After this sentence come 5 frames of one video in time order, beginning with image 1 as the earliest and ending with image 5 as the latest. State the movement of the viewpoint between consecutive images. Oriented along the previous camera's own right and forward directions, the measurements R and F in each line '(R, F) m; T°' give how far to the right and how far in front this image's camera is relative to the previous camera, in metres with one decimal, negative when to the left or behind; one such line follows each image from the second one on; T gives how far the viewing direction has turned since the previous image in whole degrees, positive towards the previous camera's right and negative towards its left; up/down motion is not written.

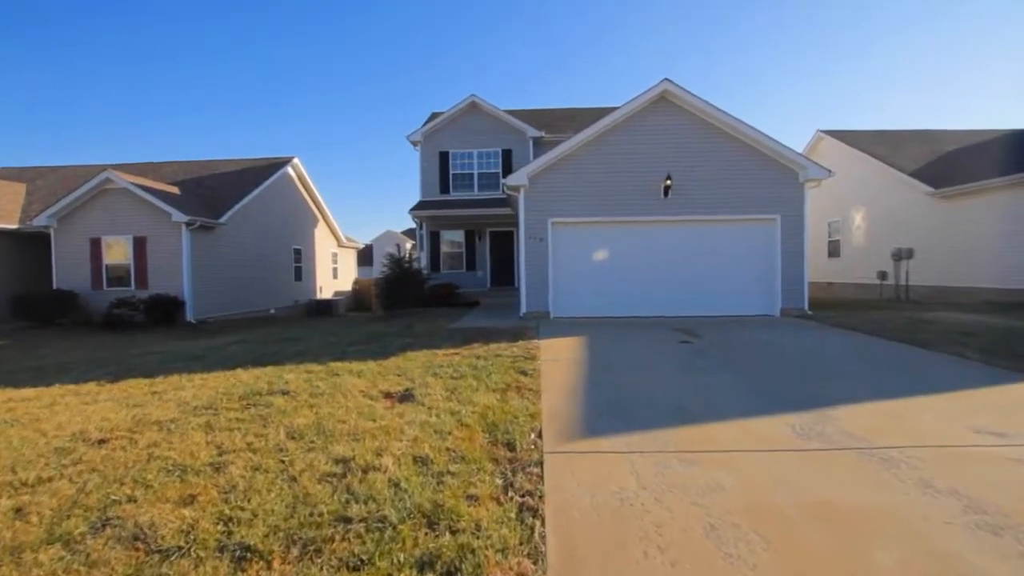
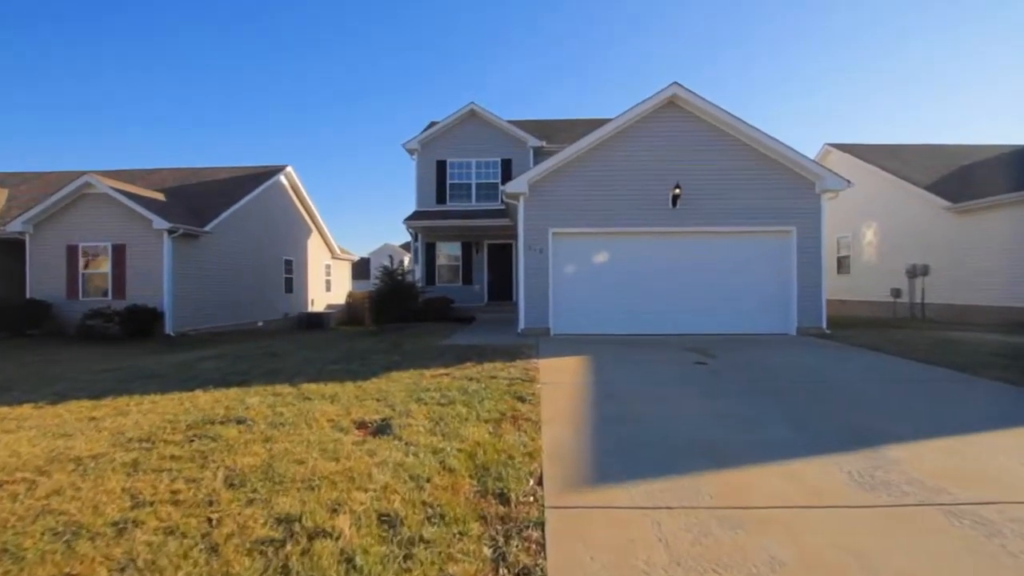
(0.0, +0.9) m; 0°
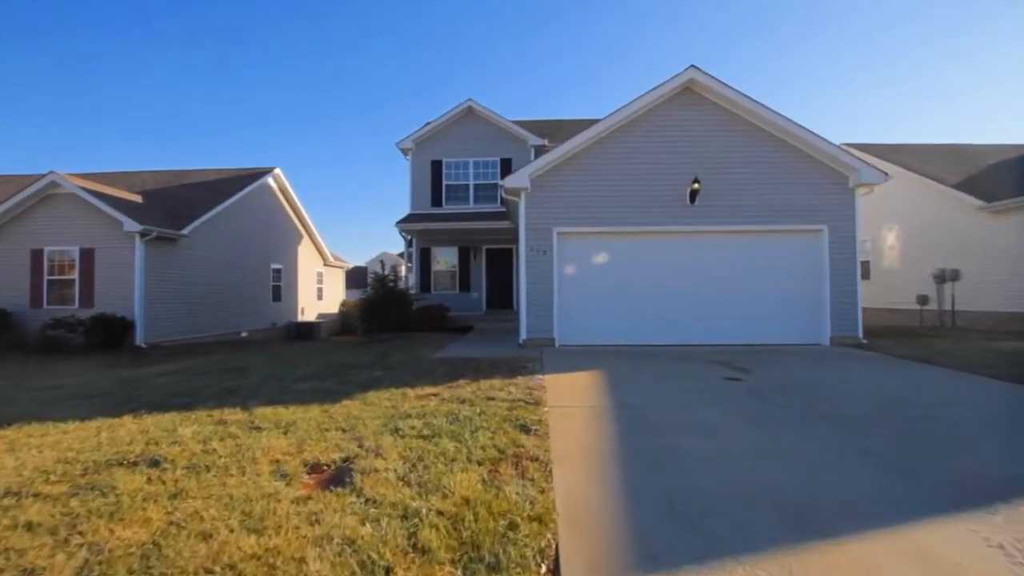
(0.0, +1.2) m; 0°
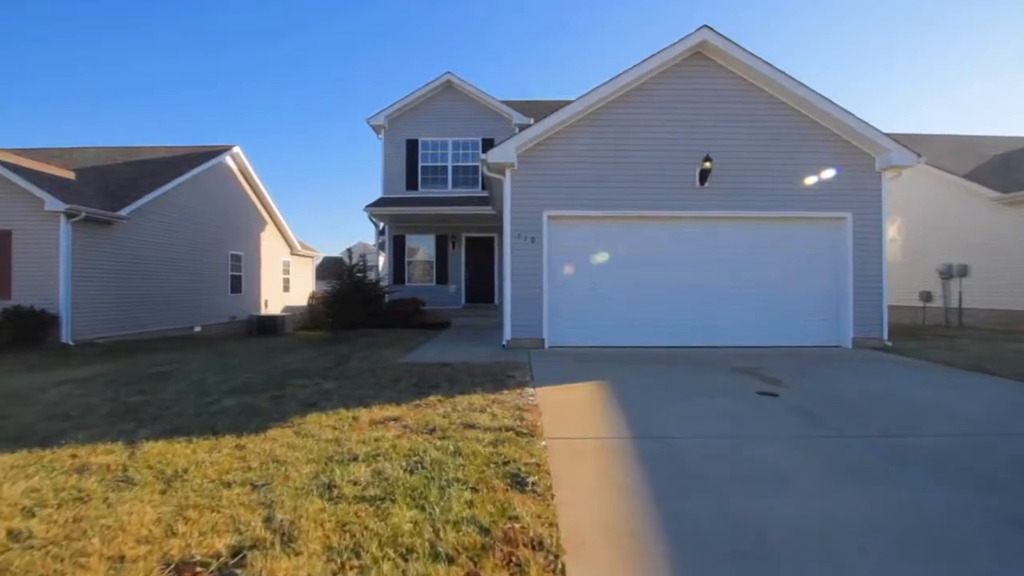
(-0.1, +1.5) m; +2°
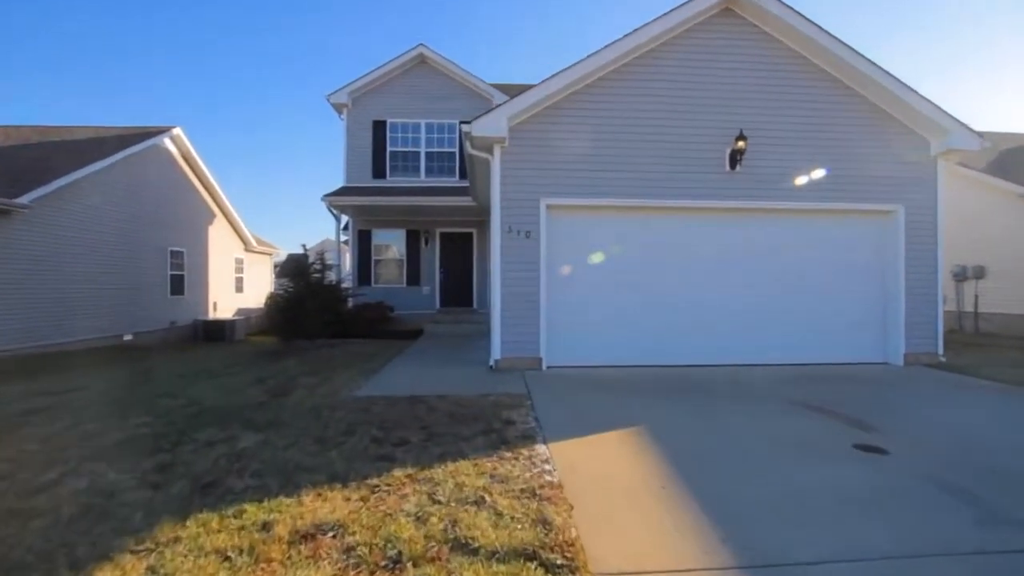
(-0.3, +1.9) m; +3°
